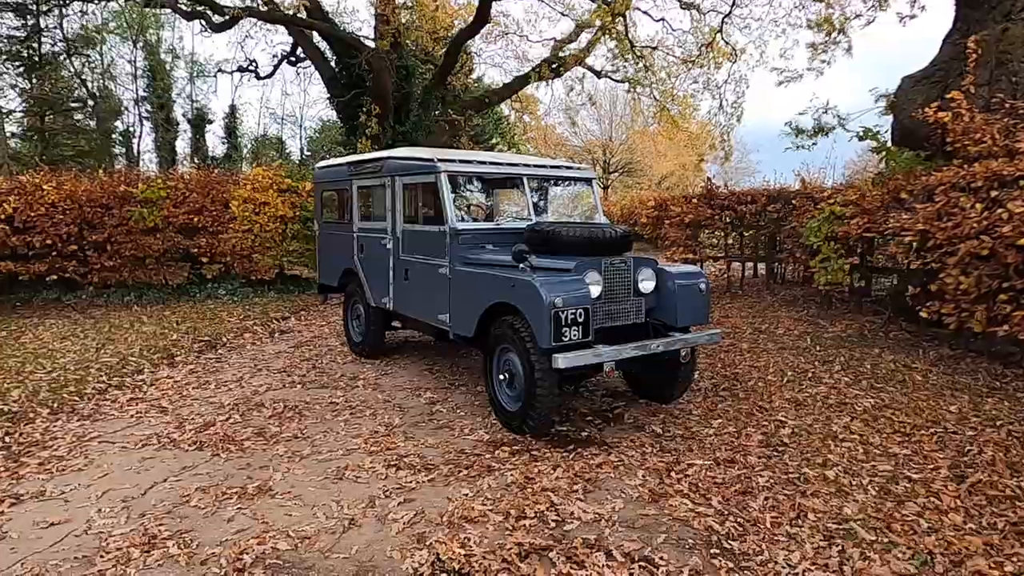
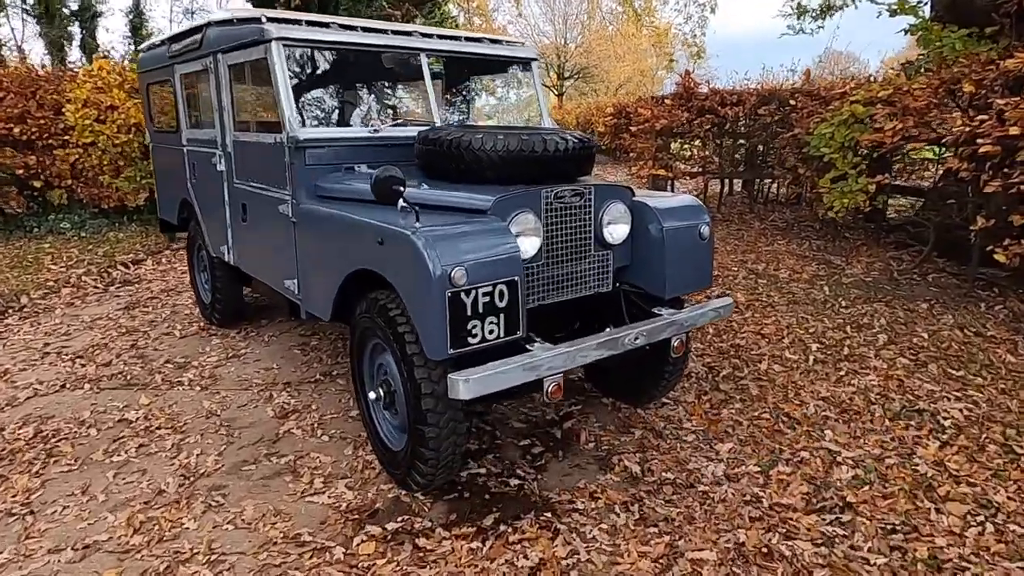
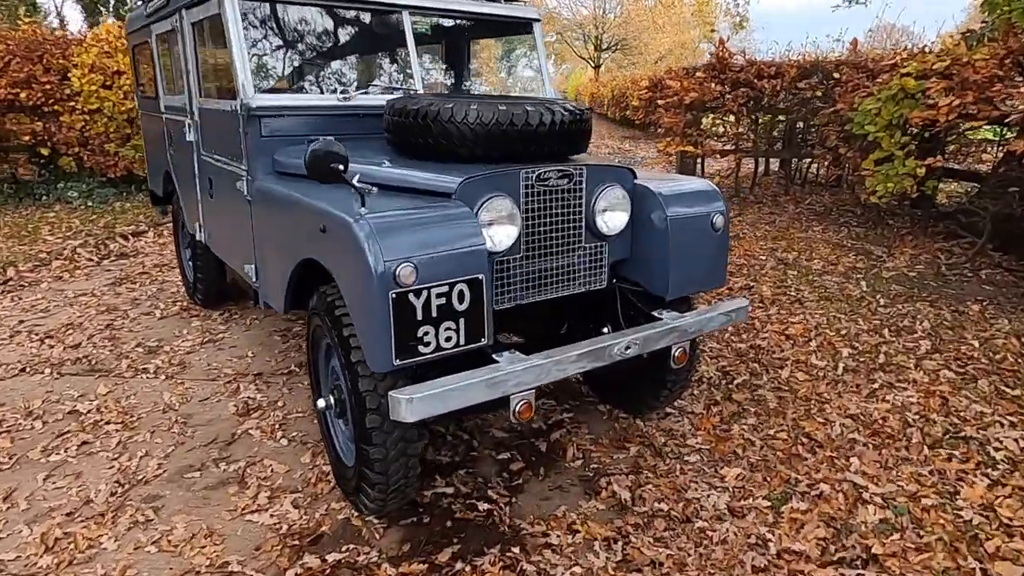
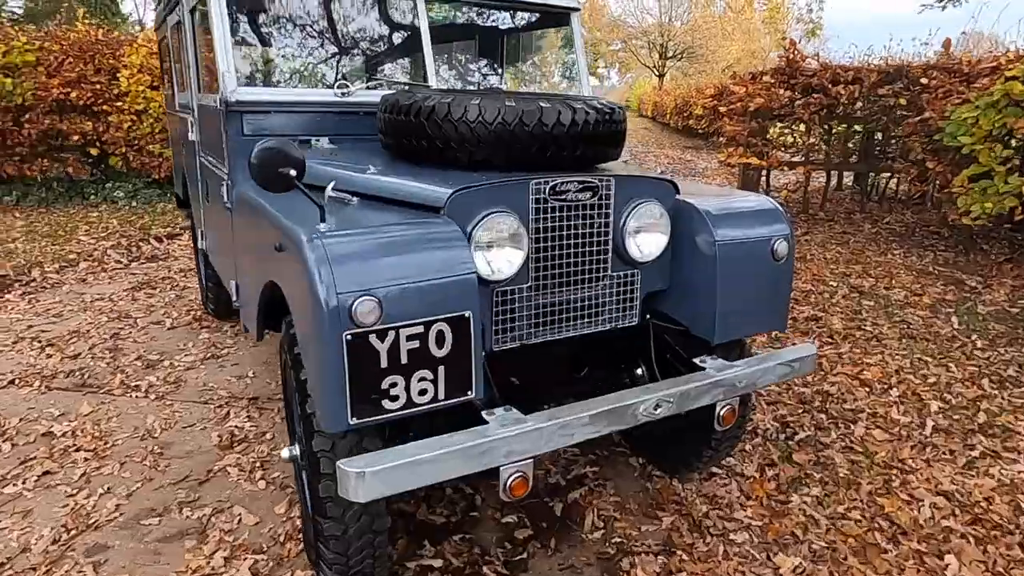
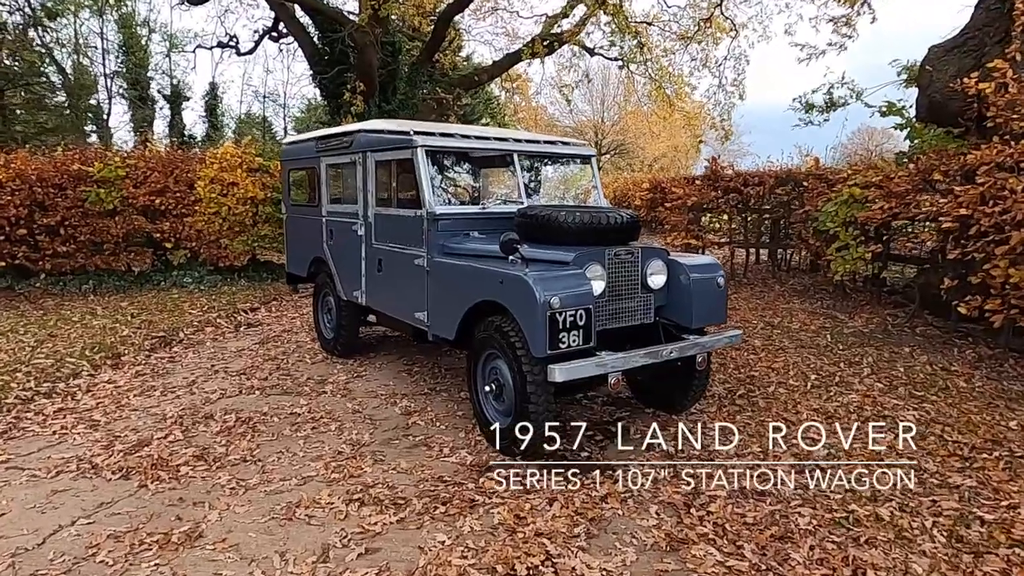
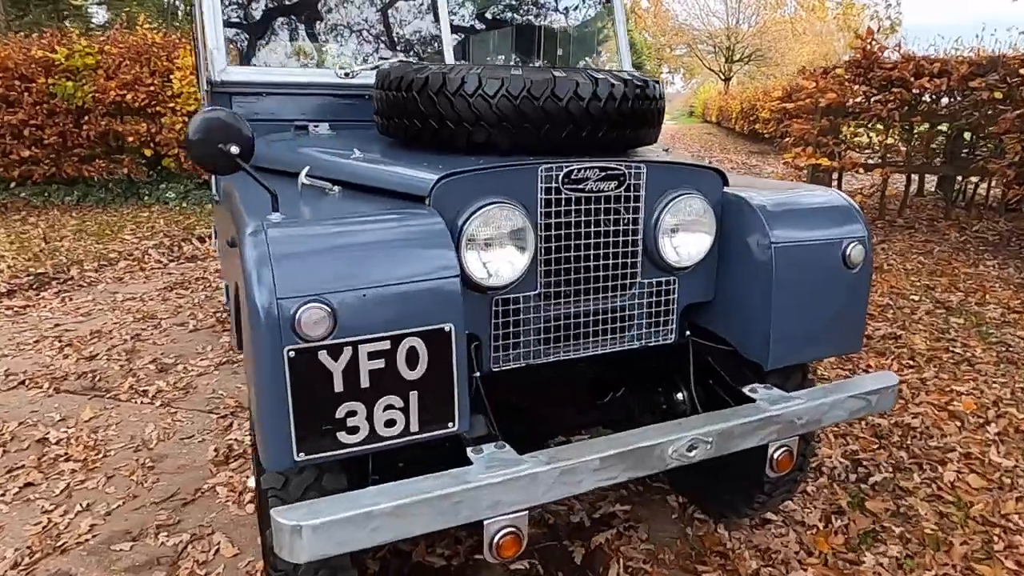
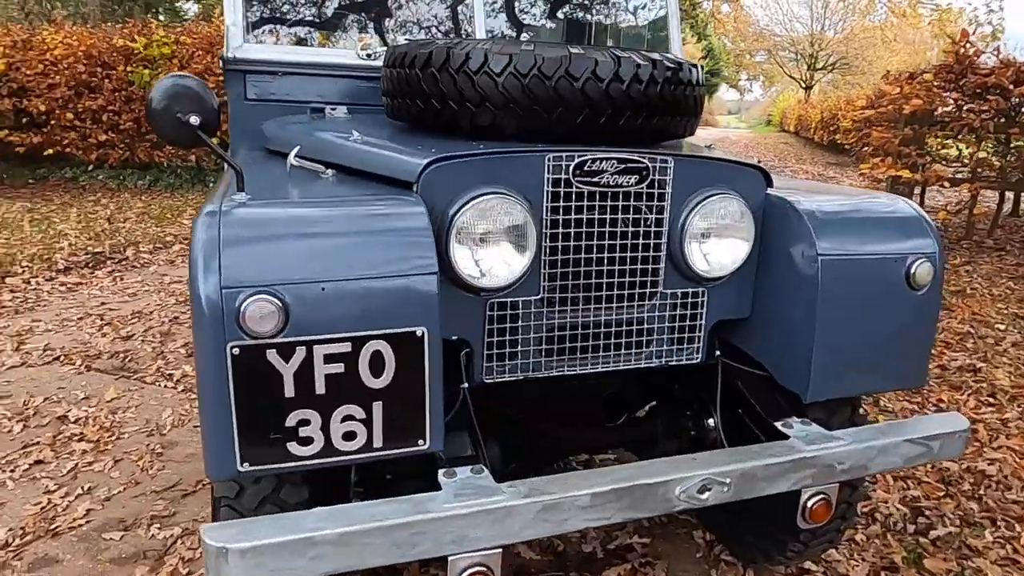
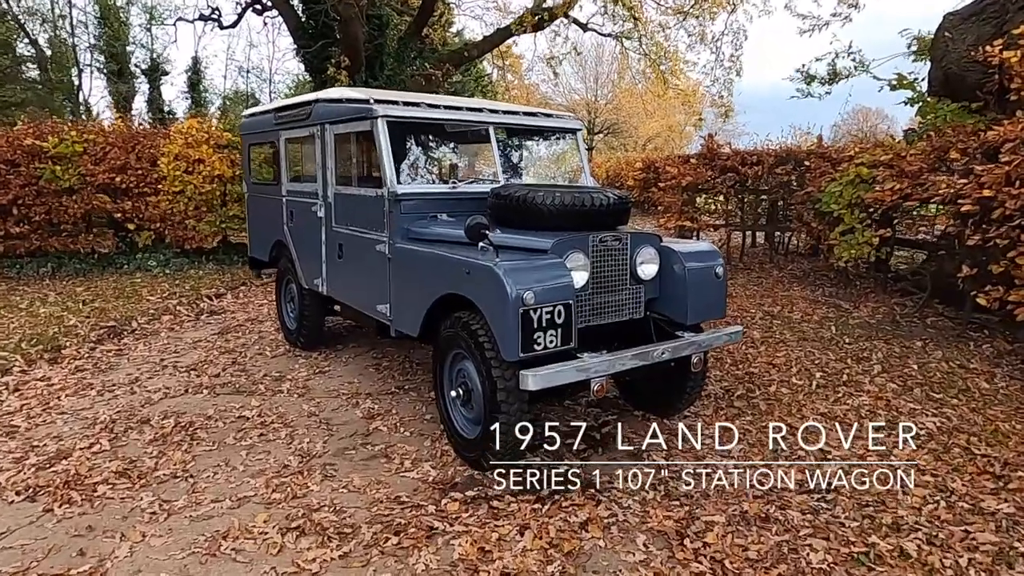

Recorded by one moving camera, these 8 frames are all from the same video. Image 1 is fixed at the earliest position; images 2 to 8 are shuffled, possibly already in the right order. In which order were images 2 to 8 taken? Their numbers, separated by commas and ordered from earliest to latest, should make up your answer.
5, 8, 2, 3, 4, 6, 7
